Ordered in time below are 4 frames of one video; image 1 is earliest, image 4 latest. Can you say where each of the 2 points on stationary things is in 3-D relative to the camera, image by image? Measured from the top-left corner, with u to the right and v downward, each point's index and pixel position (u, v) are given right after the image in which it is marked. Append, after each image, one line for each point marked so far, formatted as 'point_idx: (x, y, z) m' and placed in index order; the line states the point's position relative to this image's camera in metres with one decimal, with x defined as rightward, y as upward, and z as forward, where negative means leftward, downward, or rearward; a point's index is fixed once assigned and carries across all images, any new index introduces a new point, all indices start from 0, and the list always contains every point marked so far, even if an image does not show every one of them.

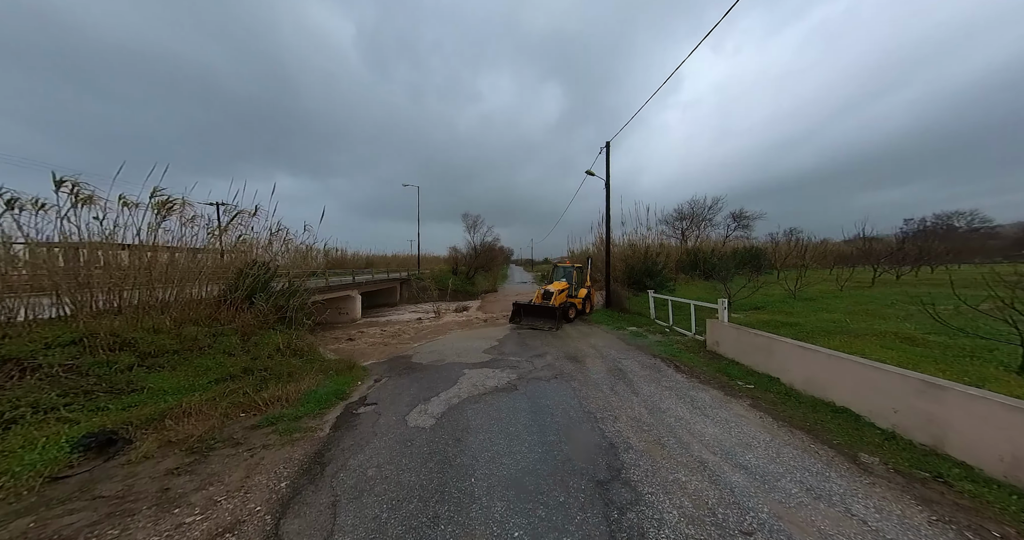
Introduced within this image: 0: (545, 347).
0: (+1.0, -2.1, +8.8) m
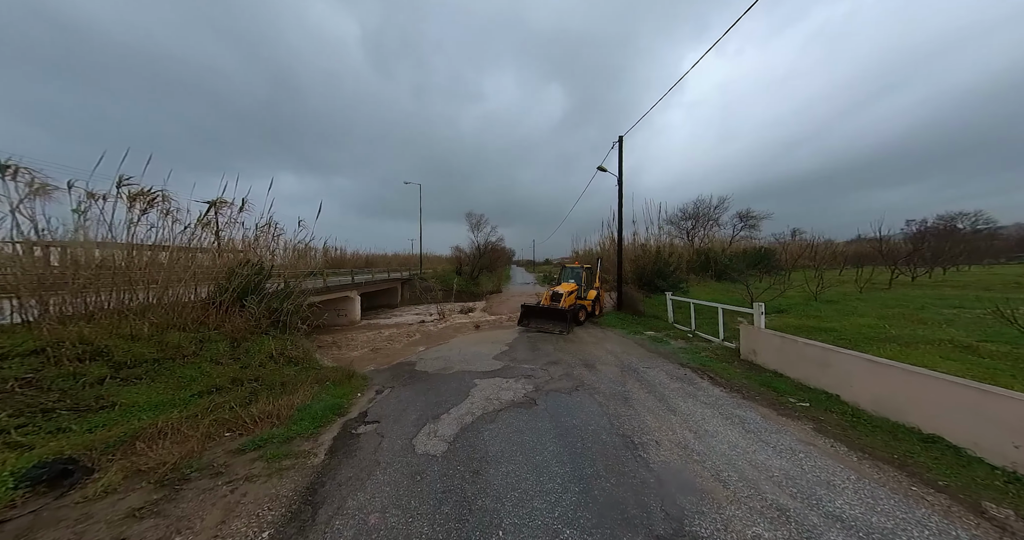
0: (+1.2, -2.2, +8.2) m
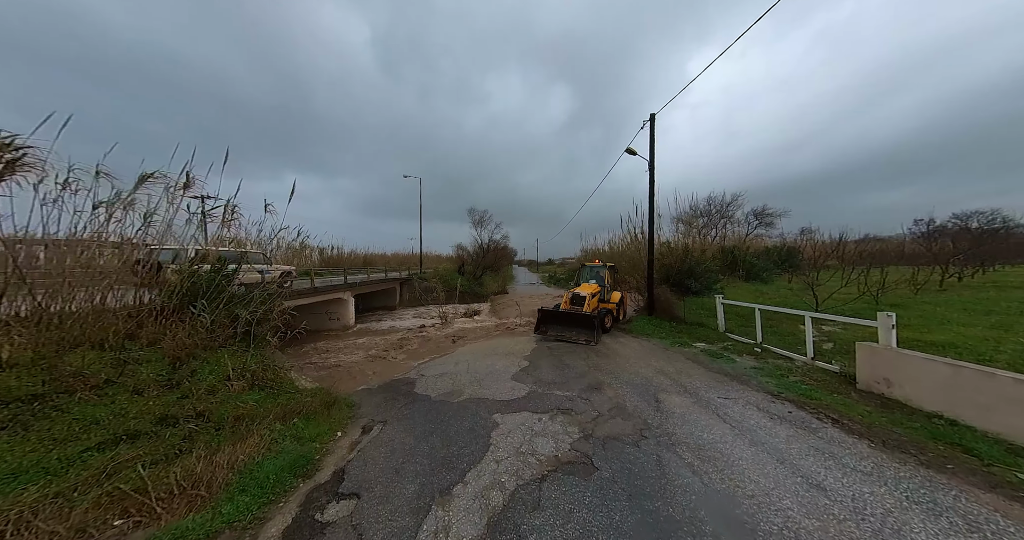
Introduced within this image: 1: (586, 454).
0: (+1.7, -2.1, +6.6) m
1: (+0.8, -2.1, +3.7) m
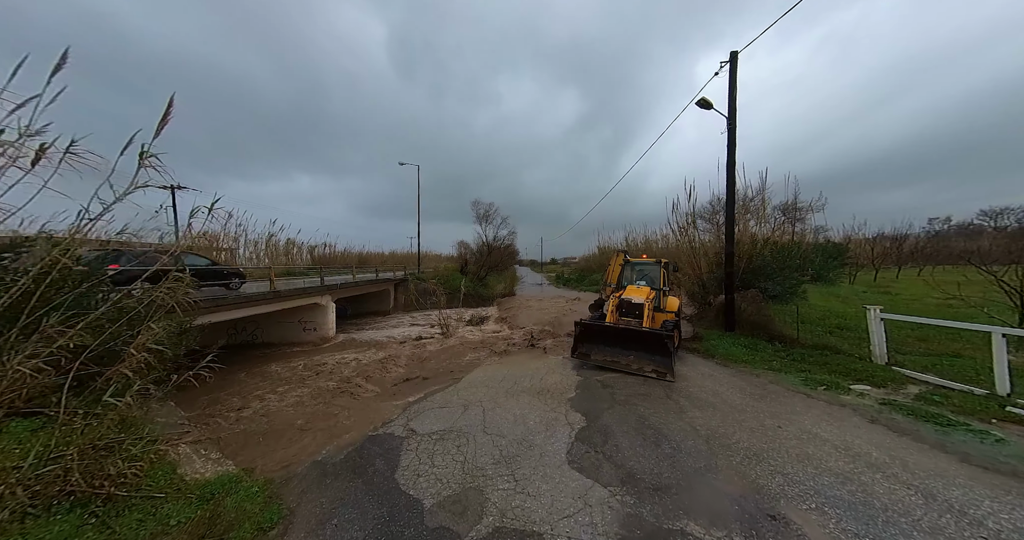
0: (+2.4, -2.1, +3.5) m
1: (+1.5, -2.1, +0.6) m
